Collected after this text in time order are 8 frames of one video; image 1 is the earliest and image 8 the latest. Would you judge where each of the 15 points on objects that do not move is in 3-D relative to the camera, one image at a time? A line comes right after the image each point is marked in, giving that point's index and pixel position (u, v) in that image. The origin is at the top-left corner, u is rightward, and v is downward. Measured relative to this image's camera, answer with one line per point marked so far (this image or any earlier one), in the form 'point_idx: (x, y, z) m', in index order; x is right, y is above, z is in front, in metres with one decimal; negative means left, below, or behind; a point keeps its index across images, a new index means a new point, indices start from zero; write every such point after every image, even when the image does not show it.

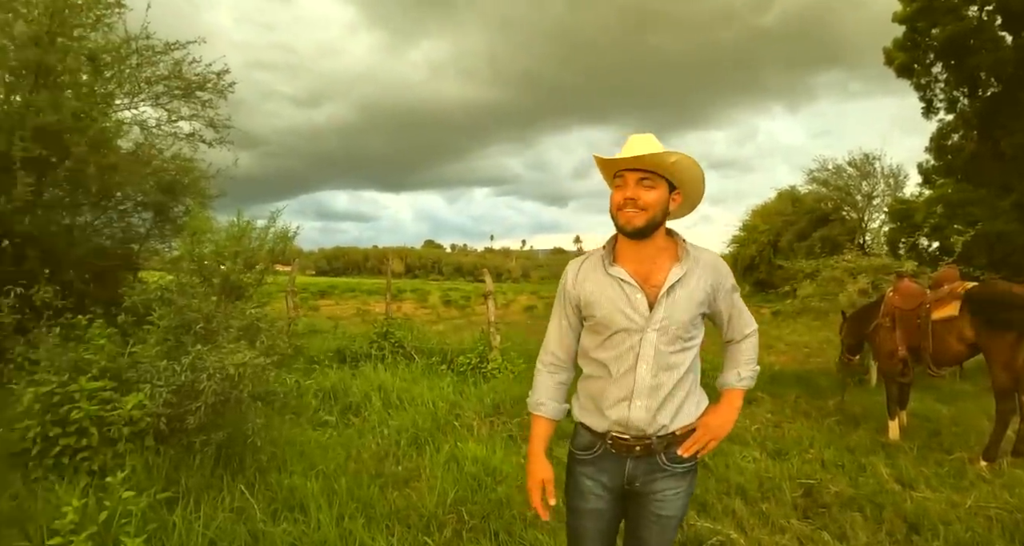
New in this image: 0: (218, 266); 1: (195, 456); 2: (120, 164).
0: (-2.9, +0.1, +6.3) m
1: (-2.8, -1.6, +5.5) m
2: (-5.3, +1.5, +8.4) m
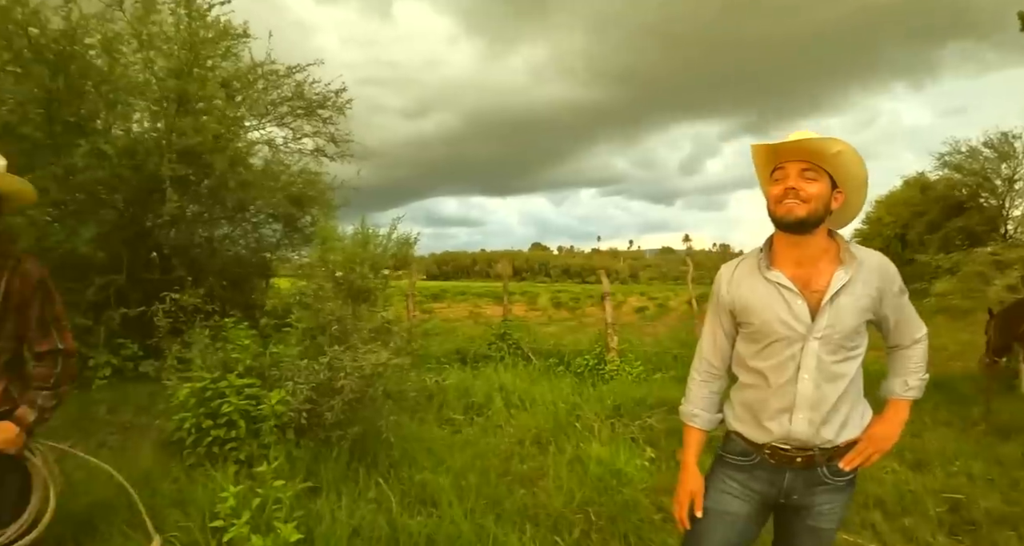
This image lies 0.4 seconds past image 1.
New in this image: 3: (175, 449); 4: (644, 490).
0: (-1.7, 0.0, +6.6) m
1: (-1.7, -1.6, +5.8) m
2: (-3.8, +1.4, +9.1) m
3: (-3.3, -1.7, +6.0) m
4: (+1.2, -2.0, +5.6) m
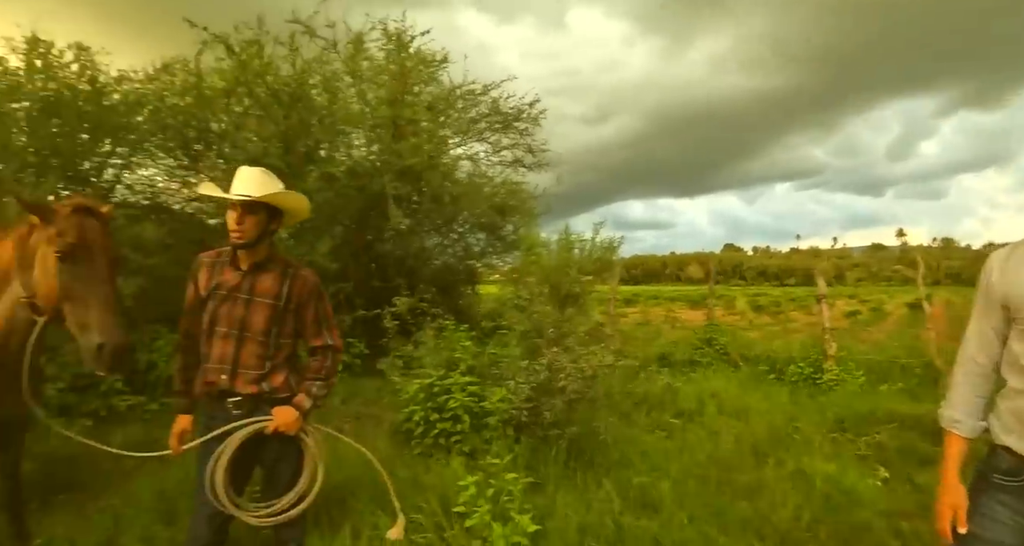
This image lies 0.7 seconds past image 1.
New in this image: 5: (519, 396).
0: (+0.5, -0.1, +6.9) m
1: (+0.4, -1.7, +6.1) m
2: (-0.8, +1.3, +9.8) m
3: (-1.1, -1.8, +6.7) m
4: (+3.1, -2.0, +5.2) m
5: (+0.1, -1.2, +6.2) m
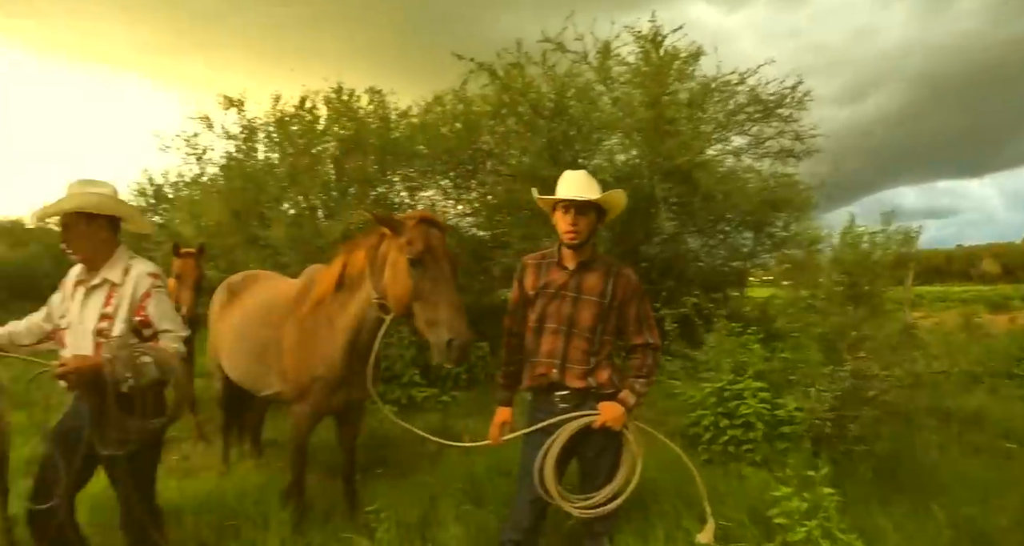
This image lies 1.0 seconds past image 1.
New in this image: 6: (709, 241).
0: (+3.4, 0.0, +6.2) m
1: (+3.1, -1.7, +5.4) m
2: (+3.1, +1.2, +9.4) m
3: (+1.9, -1.8, +6.5) m
4: (+5.4, -1.9, +3.7) m
5: (+2.8, -1.2, +5.6) m
6: (+3.0, +0.5, +9.7) m
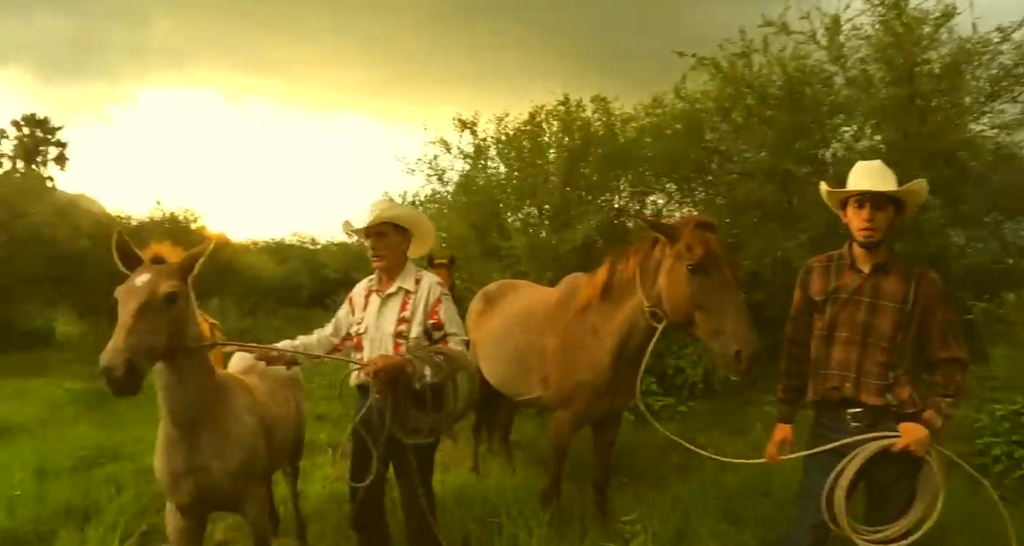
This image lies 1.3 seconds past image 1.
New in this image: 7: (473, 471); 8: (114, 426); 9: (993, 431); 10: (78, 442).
0: (+5.5, 0.0, +4.8) m
1: (+5.0, -1.7, +4.2) m
2: (+6.1, +1.3, +8.0) m
3: (+4.1, -1.8, +5.5) m
4: (+6.7, -1.8, +1.8) m
5: (+4.7, -1.2, +4.4) m
6: (+6.0, +0.5, +8.3) m
7: (-0.3, -1.6, +5.1) m
8: (-4.1, -1.5, +6.3) m
9: (+4.2, -1.4, +5.5) m
10: (-3.8, -1.5, +5.4) m
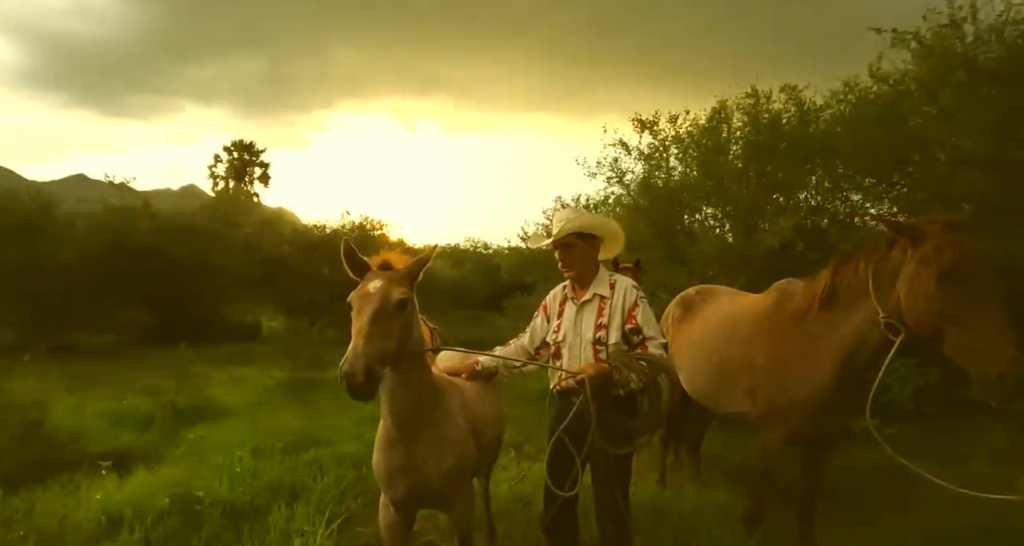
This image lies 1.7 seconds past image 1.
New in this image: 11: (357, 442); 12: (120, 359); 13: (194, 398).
0: (+6.7, 0.0, +3.2) m
1: (+6.0, -1.7, +2.7) m
2: (+8.0, +1.2, +6.2) m
3: (+5.5, -1.9, +4.2) m
4: (+7.1, -1.8, 0.0) m
5: (+5.9, -1.2, +3.0) m
6: (+8.0, +0.4, +6.6) m
7: (+1.1, -1.7, +4.9) m
8: (-2.3, -1.6, +6.9) m
9: (+5.6, -1.4, +4.1) m
10: (-2.2, -1.5, +6.0) m
11: (-1.4, -1.5, +5.6) m
12: (-9.0, -1.8, +13.9) m
13: (-3.9, -1.5, +7.4) m
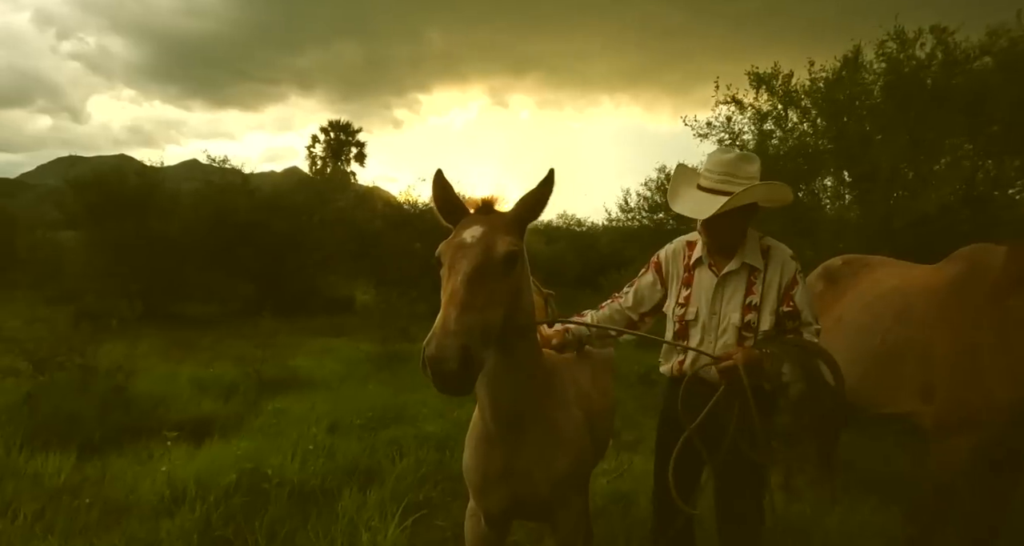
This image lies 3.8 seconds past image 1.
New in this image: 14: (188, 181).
0: (+7.1, 0.0, +1.8) m
1: (+6.3, -1.6, +1.5) m
2: (+8.8, +1.3, +4.6) m
3: (+6.0, -1.7, +3.1) m
4: (+7.1, -1.8, -1.3) m
5: (+6.2, -1.1, +1.8) m
6: (+8.9, +0.6, +5.0) m
7: (+1.8, -1.5, +4.3) m
8: (-1.3, -1.3, +6.8) m
9: (+6.1, -1.3, +3.0) m
10: (-1.4, -1.2, +5.9) m
11: (-0.6, -1.3, +5.3) m
12: (-6.9, -1.3, +14.7) m
13: (-2.8, -1.2, +7.5) m
14: (-10.3, +2.9, +19.6) m
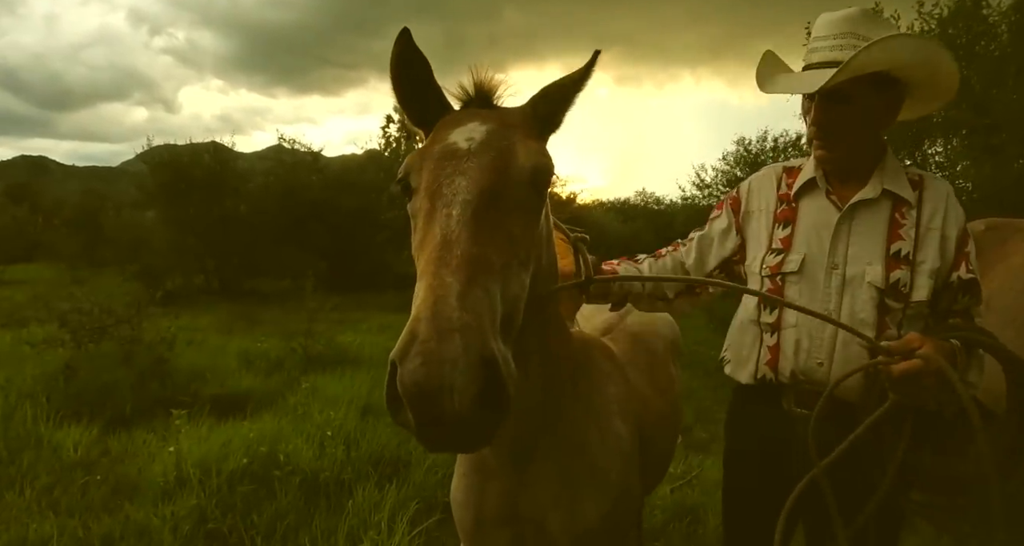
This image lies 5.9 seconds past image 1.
0: (+7.1, 0.0, +0.6) m
1: (+6.3, -1.6, +0.4) m
2: (+9.2, +1.3, +3.1) m
3: (+6.2, -1.7, +2.0) m
4: (+6.7, -1.9, -2.5) m
5: (+6.2, -1.1, +0.7) m
6: (+9.3, +0.6, +3.5) m
7: (+2.2, -1.3, +3.8) m
8: (-0.6, -1.1, +6.6) m
9: (+6.3, -1.3, +1.9) m
10: (-0.8, -1.0, +5.8) m
11: (-0.1, -1.1, +5.1) m
12: (-5.2, -0.8, +15.2) m
13: (-2.0, -0.9, +7.5) m
14: (-7.8, +3.6, +20.3) m
